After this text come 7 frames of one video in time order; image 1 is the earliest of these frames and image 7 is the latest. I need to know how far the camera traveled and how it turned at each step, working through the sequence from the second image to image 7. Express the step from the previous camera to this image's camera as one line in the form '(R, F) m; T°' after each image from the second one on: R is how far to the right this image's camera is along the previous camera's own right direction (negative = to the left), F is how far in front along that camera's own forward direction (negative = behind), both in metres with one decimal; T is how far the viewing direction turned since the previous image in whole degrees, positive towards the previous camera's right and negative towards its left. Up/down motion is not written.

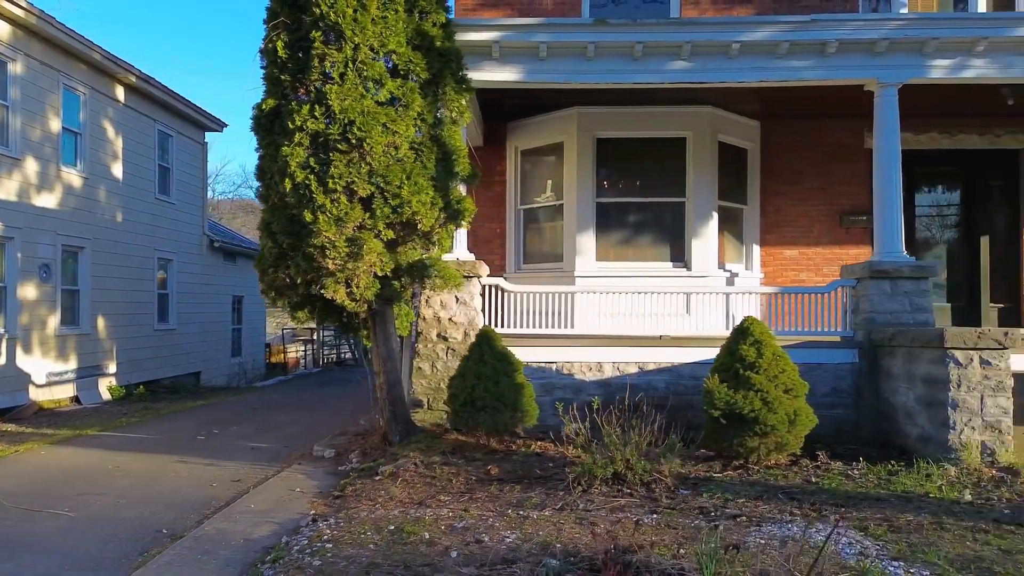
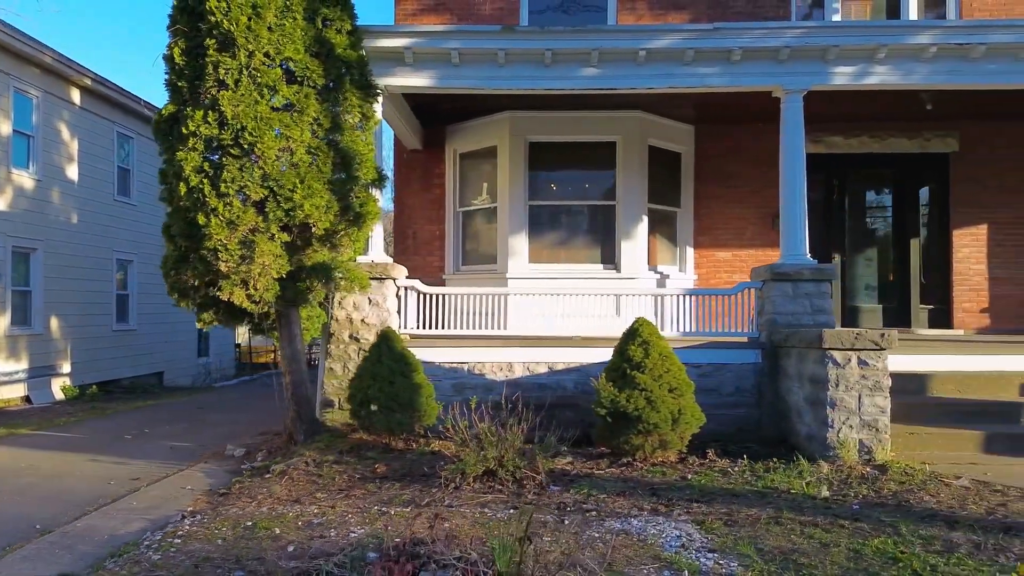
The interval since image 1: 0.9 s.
(+1.2, -0.1) m; 0°
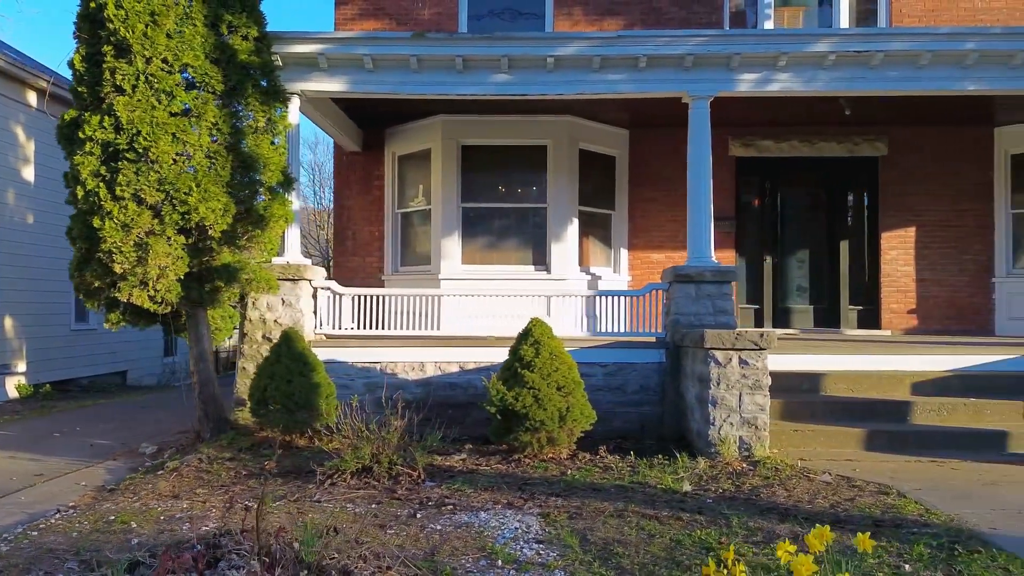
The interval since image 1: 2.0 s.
(+1.2, -0.2) m; 0°
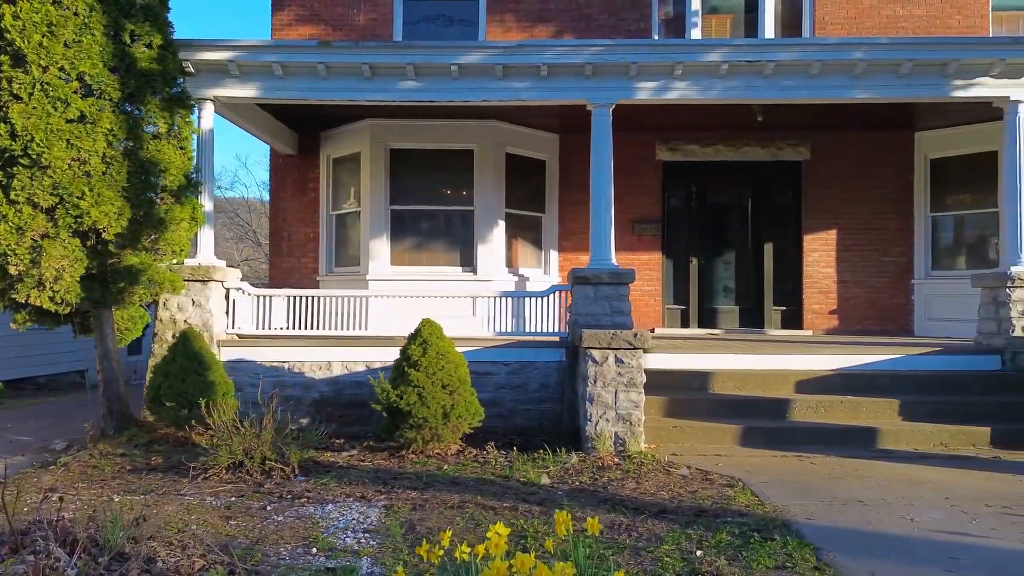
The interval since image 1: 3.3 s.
(+1.3, -0.2) m; 0°
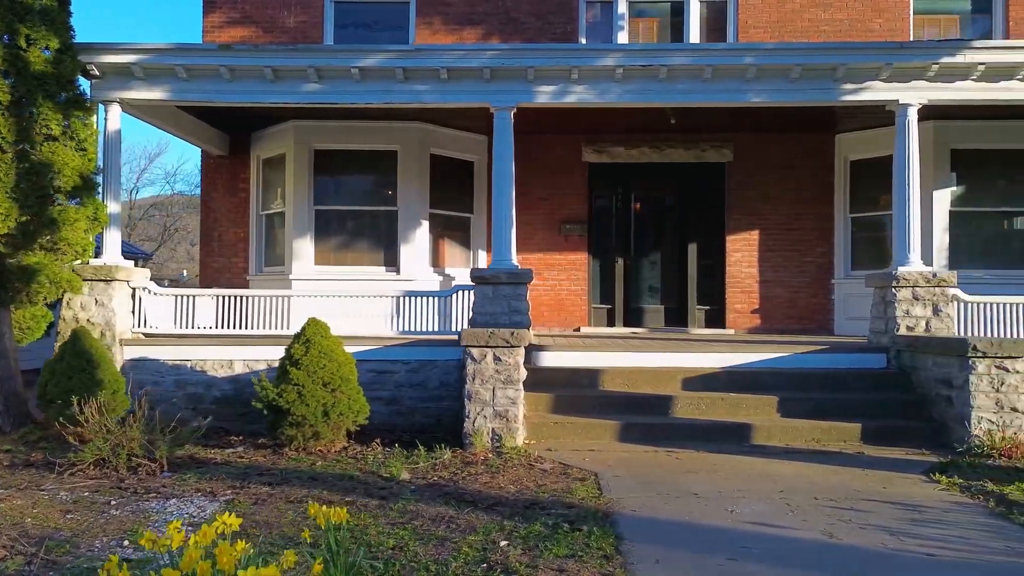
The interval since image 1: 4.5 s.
(+1.4, -0.1) m; 0°
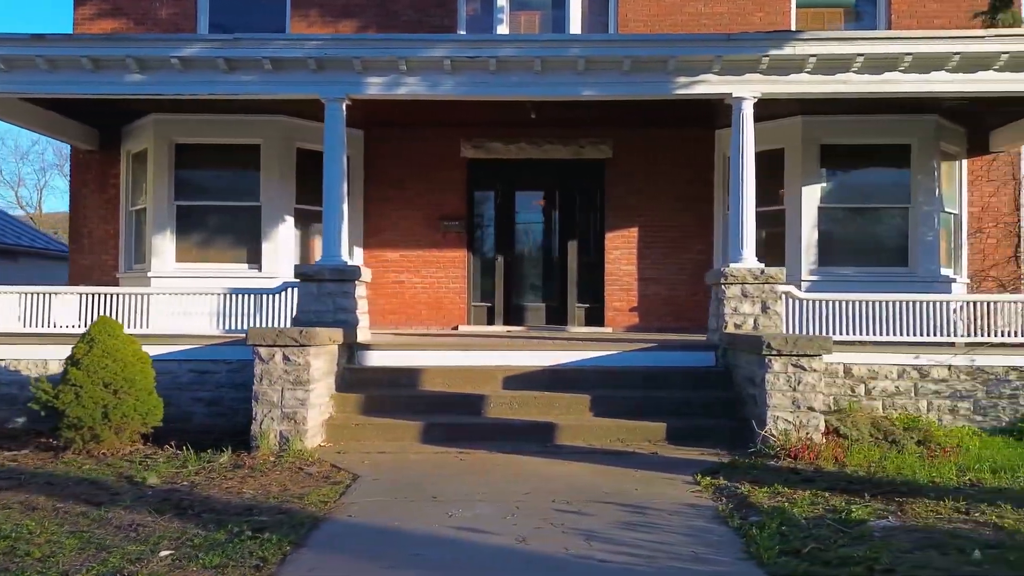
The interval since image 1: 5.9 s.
(+2.4, +0.2) m; +1°
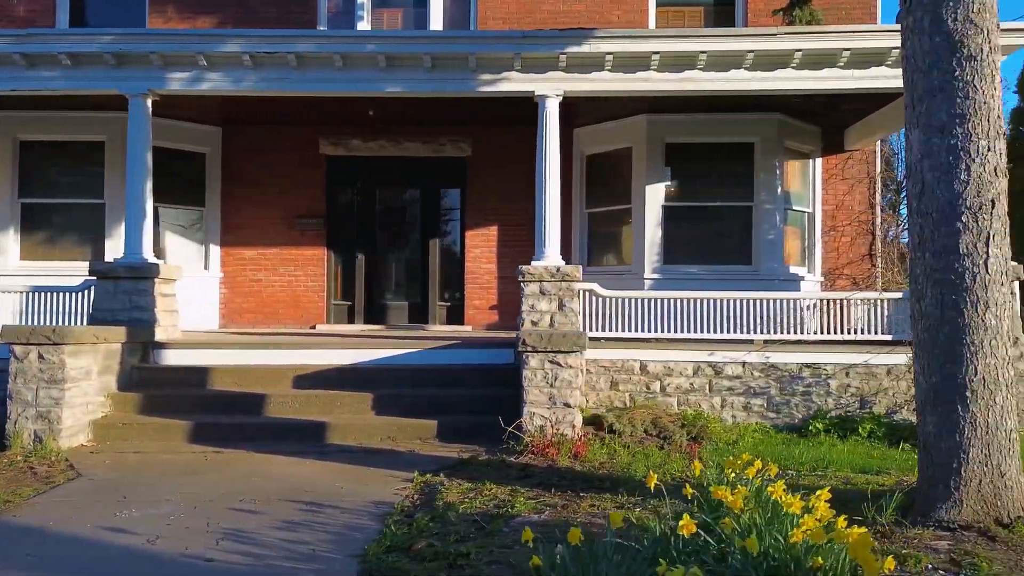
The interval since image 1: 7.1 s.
(+2.7, 0.0) m; +1°
